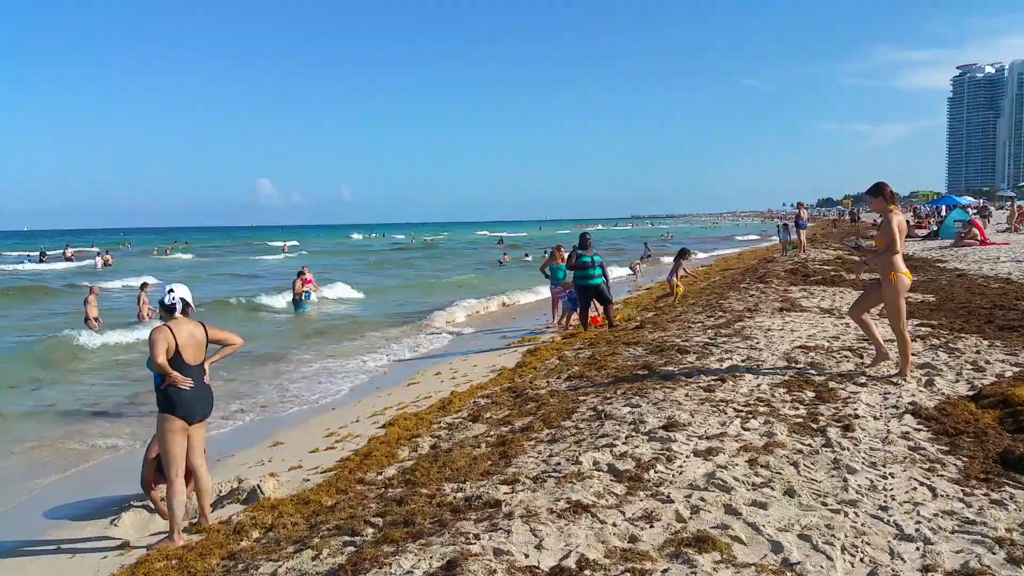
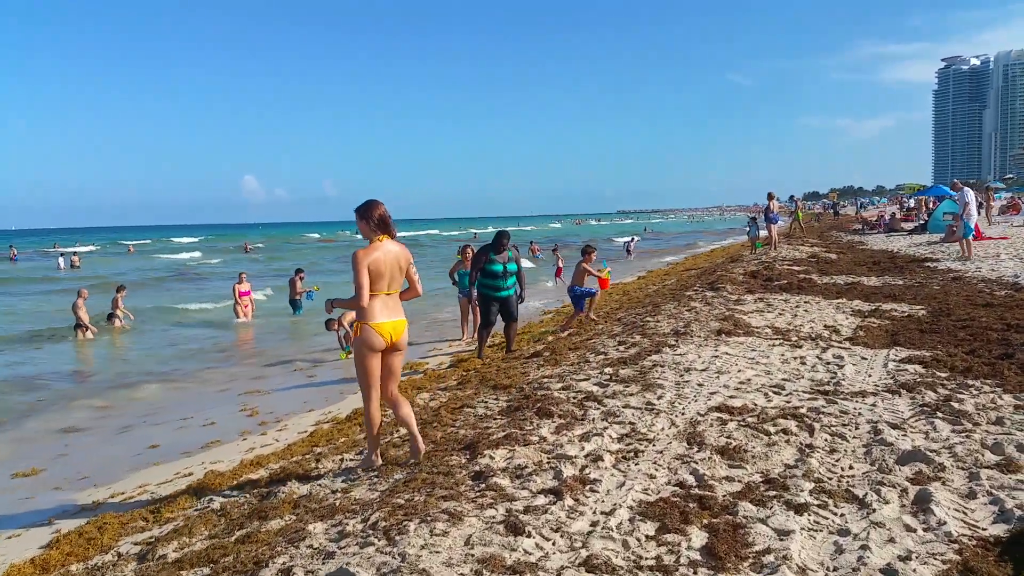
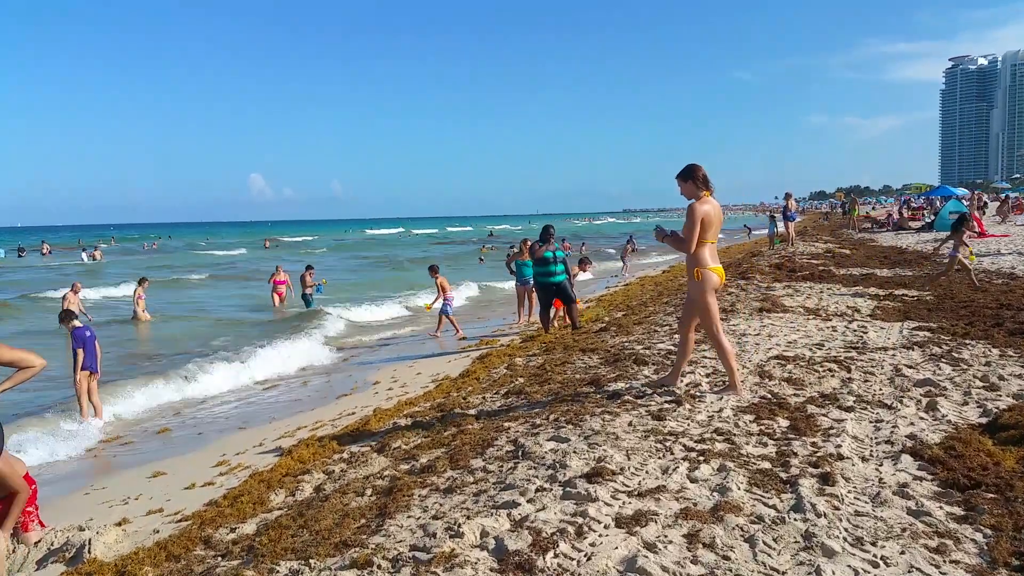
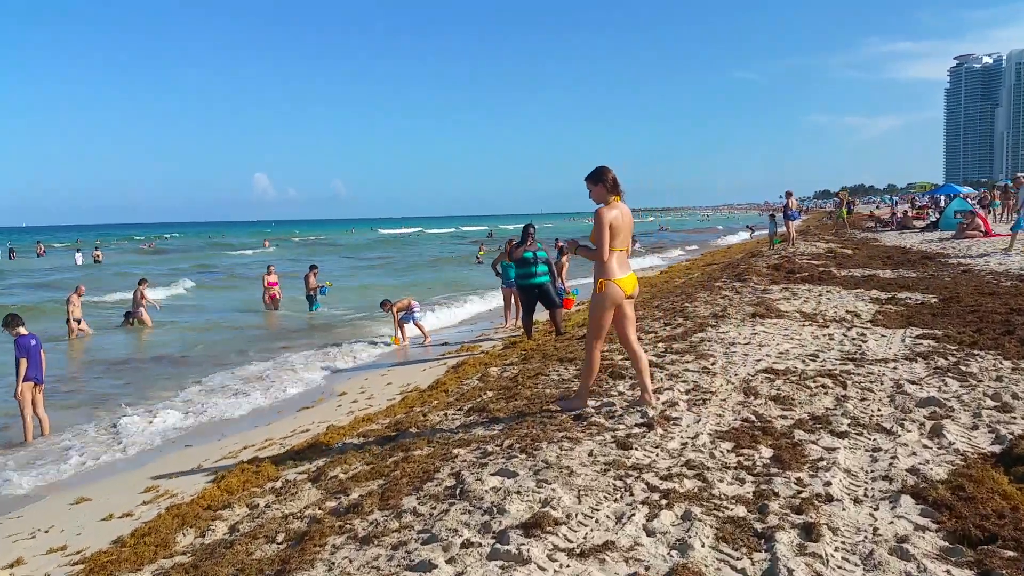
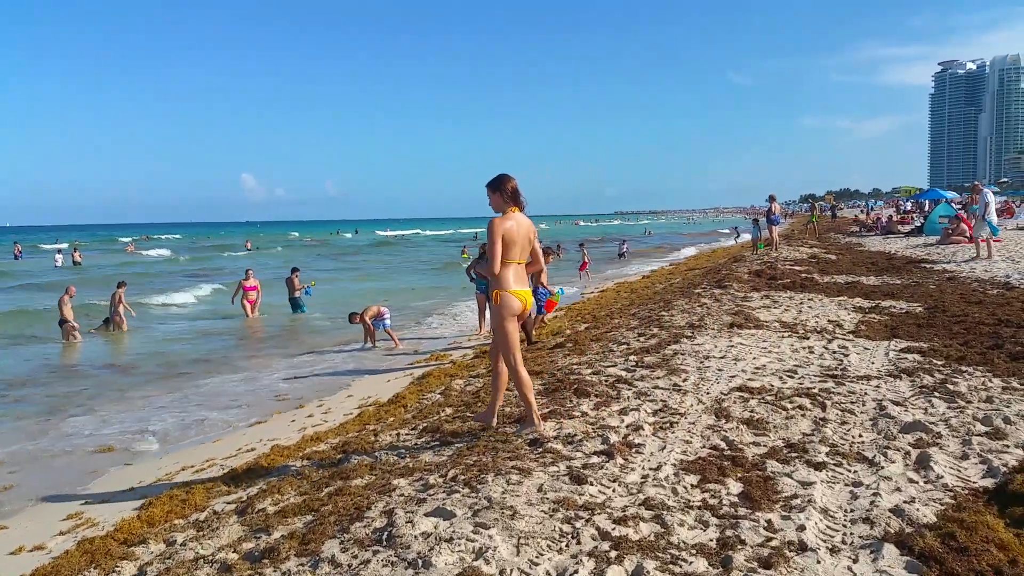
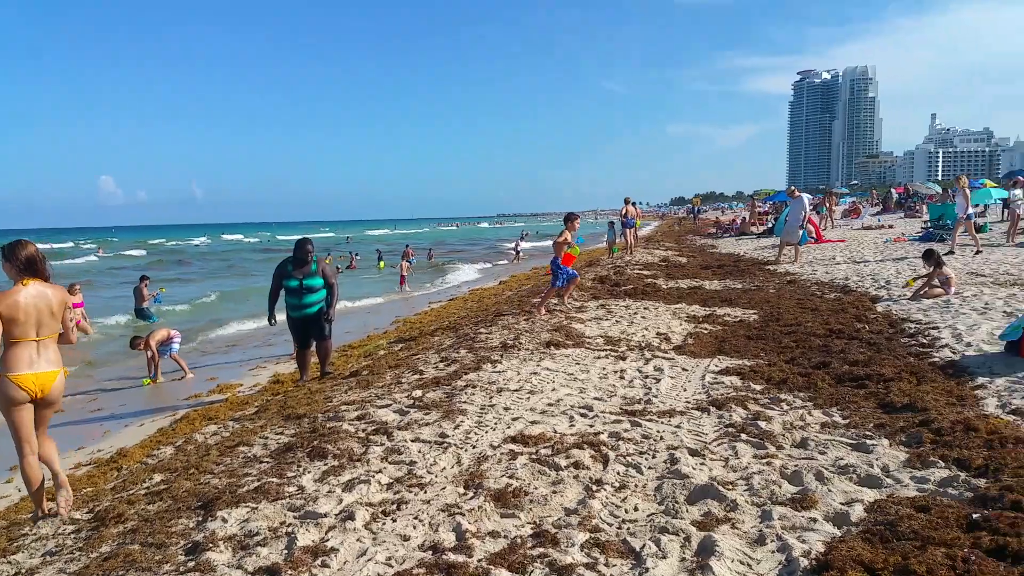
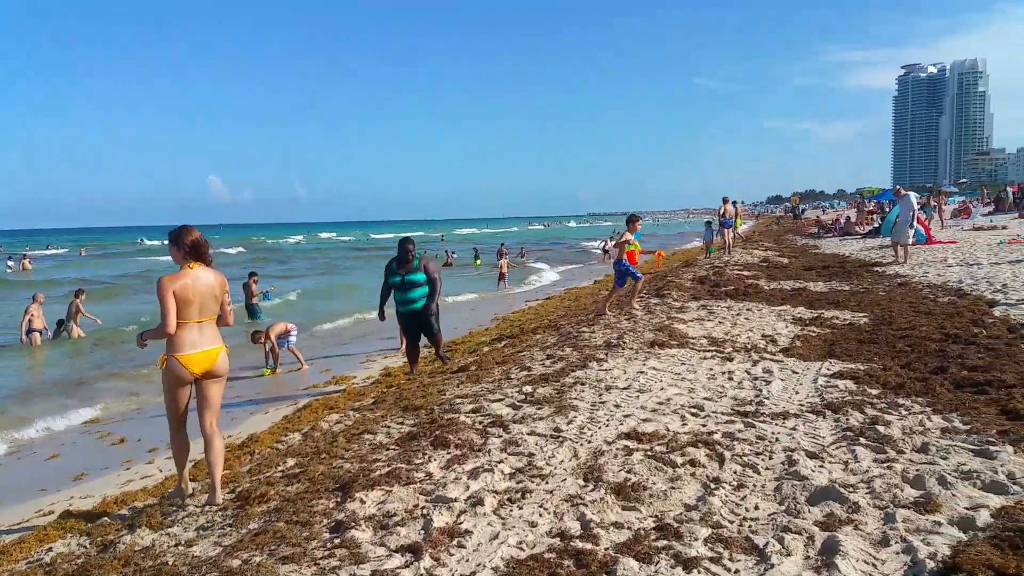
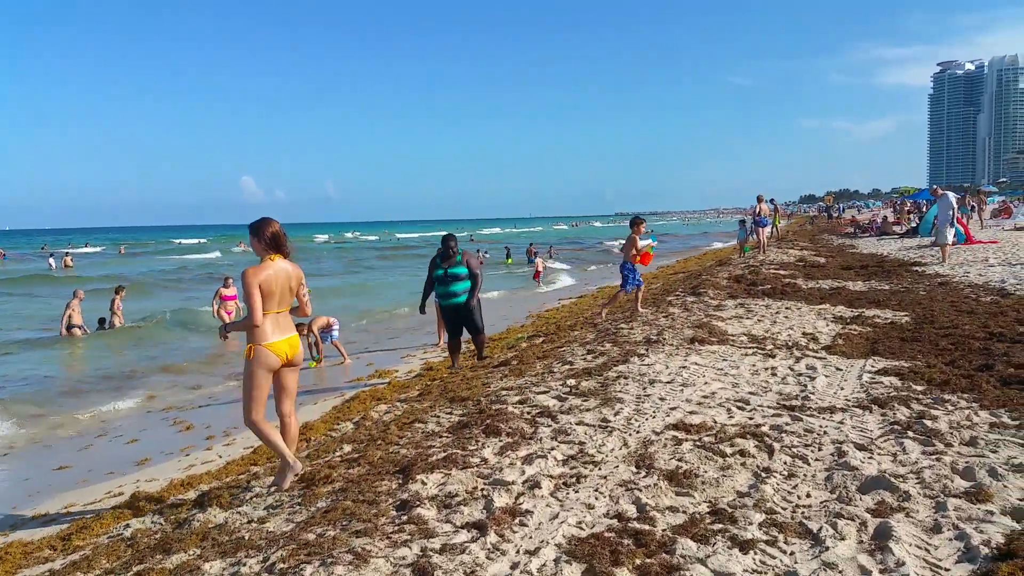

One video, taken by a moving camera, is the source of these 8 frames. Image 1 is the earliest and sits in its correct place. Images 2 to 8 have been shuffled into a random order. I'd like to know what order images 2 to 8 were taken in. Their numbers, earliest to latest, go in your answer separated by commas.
3, 4, 5, 2, 8, 7, 6
